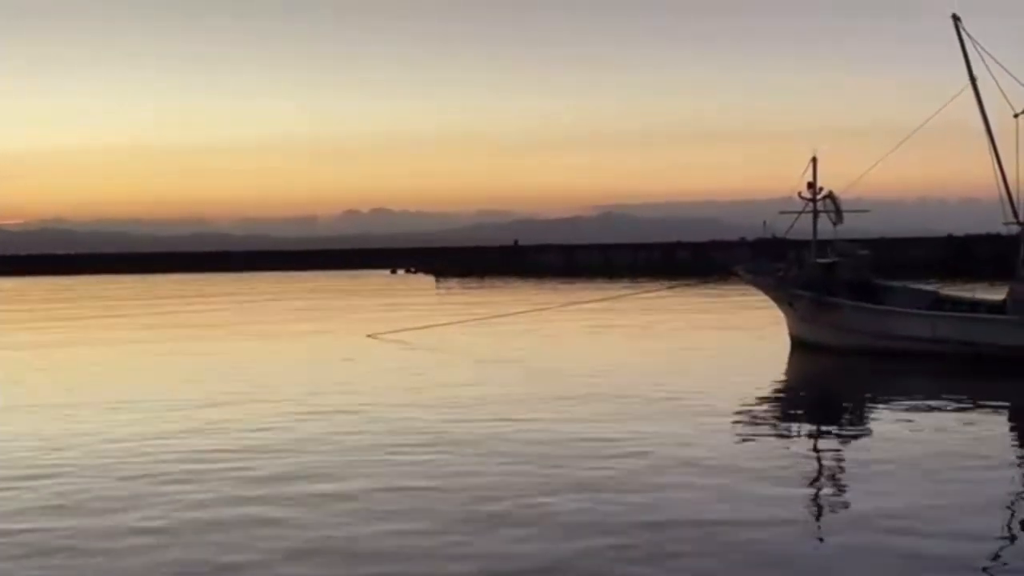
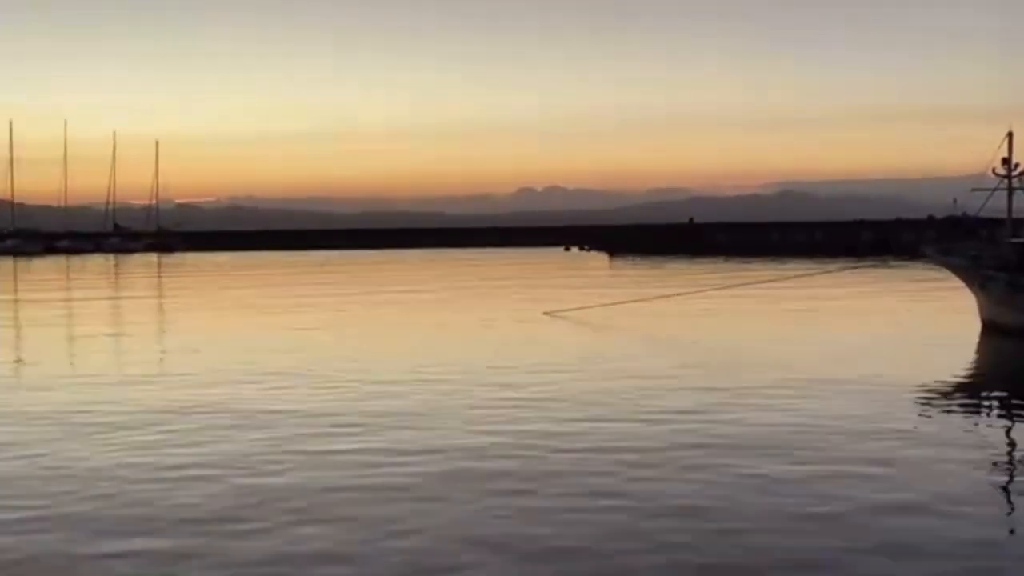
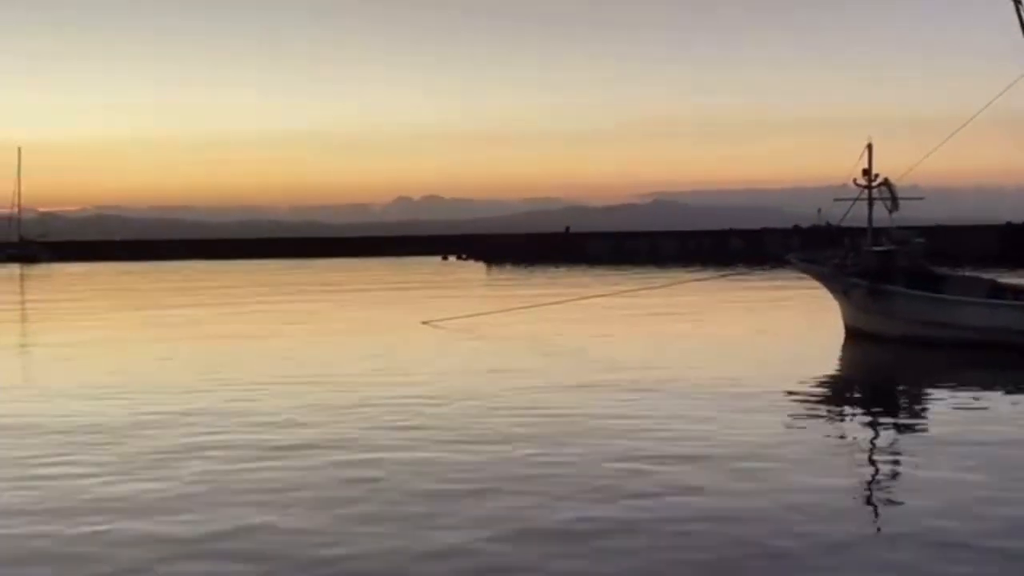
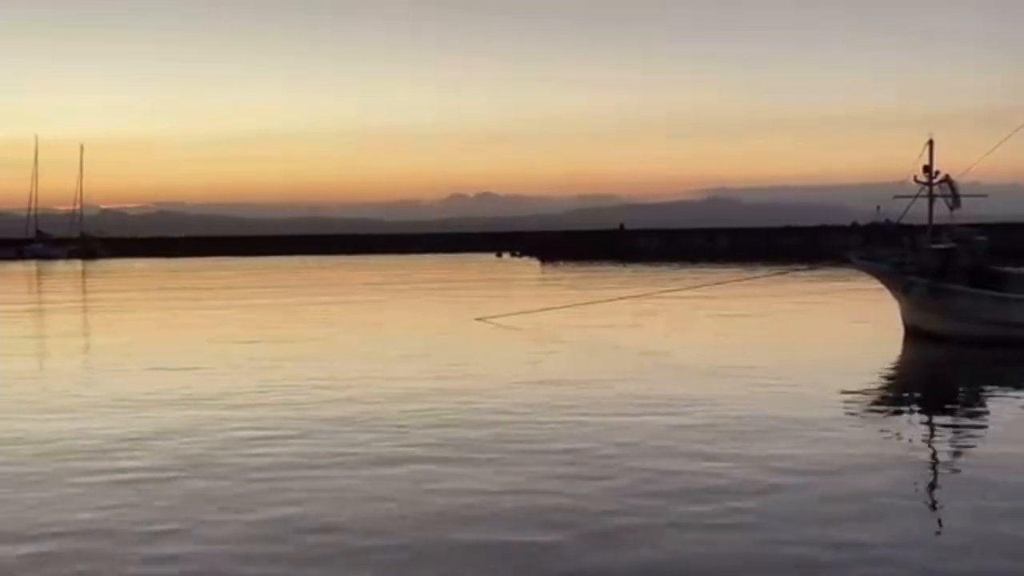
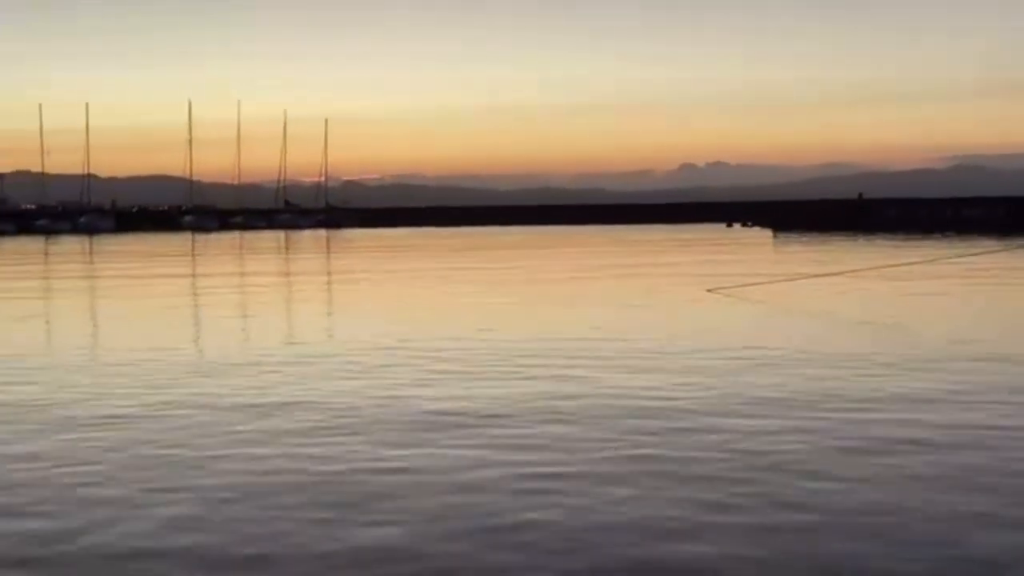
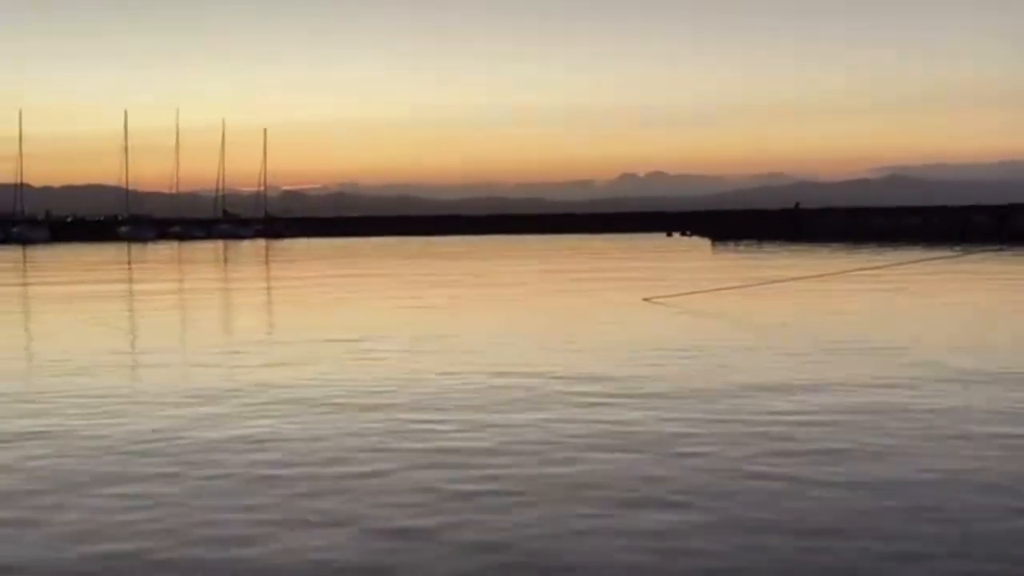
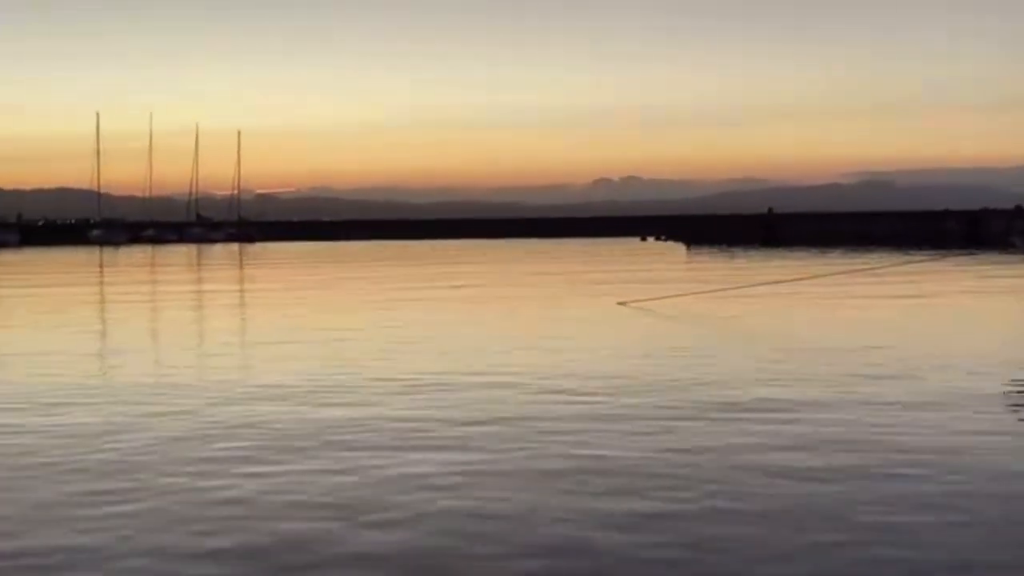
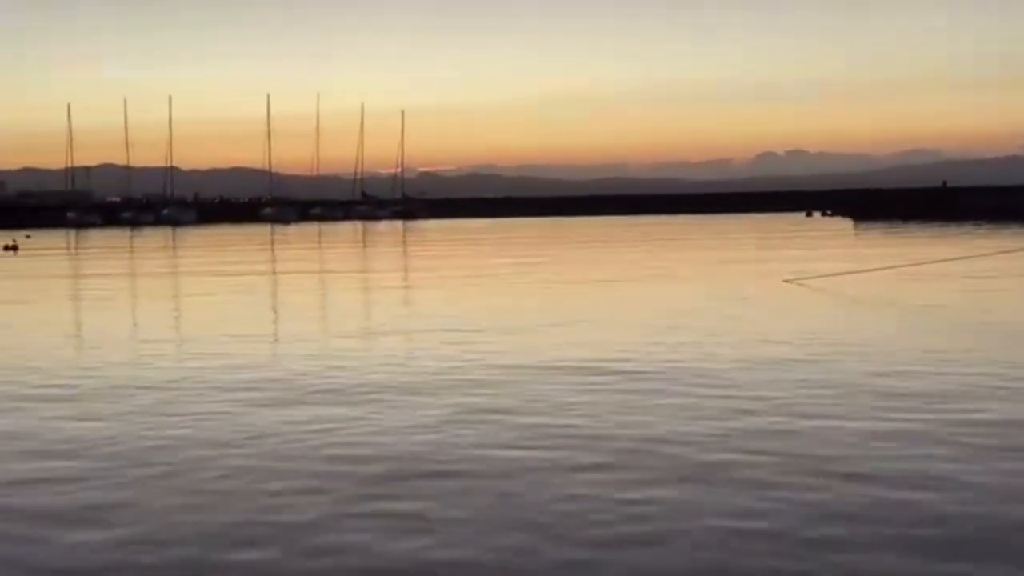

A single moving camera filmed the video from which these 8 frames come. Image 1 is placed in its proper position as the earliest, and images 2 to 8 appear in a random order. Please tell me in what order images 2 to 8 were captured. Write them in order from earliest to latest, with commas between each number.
3, 4, 2, 7, 6, 5, 8
